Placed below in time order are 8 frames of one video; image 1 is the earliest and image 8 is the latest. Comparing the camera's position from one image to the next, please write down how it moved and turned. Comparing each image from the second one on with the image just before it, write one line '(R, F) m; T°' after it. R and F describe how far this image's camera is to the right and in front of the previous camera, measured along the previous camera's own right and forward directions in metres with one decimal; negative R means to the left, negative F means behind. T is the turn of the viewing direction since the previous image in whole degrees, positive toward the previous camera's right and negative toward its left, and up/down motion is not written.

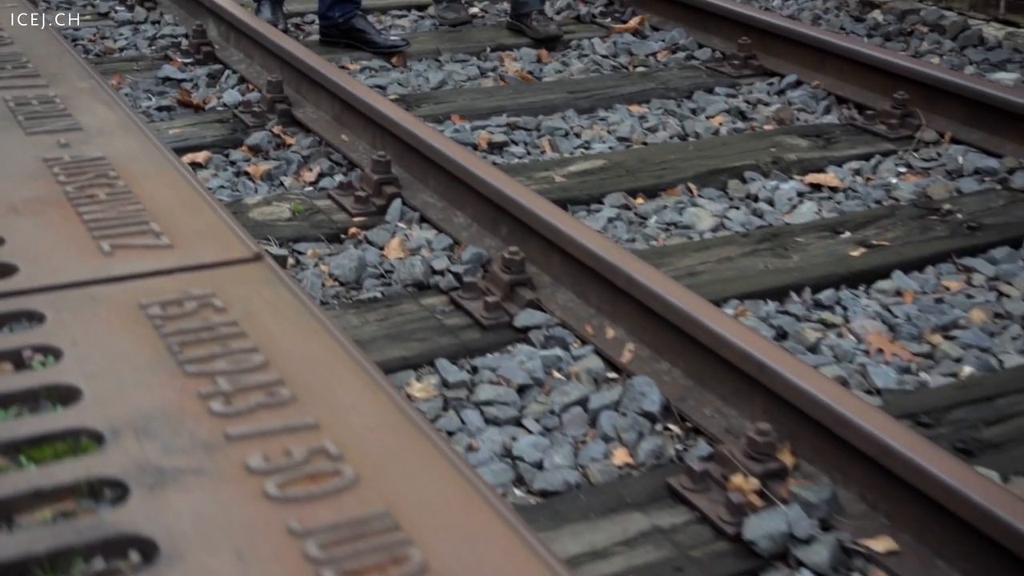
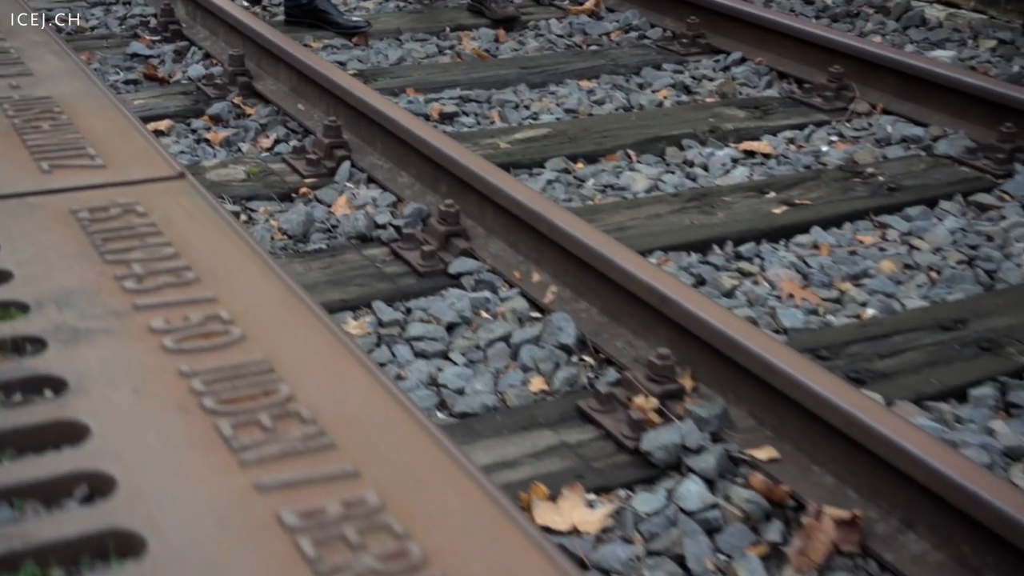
(+0.1, -0.2) m; 0°
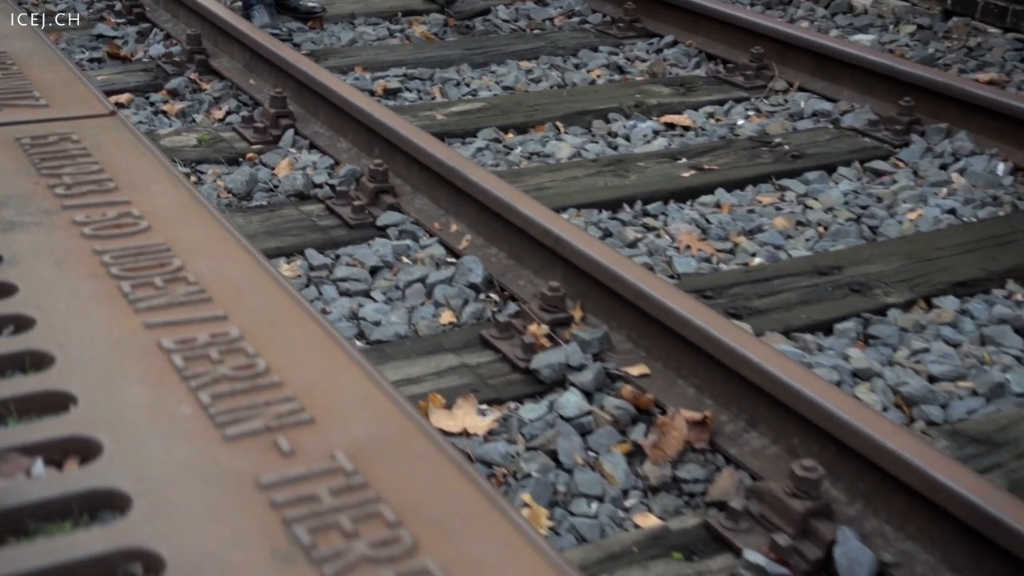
(+0.2, -0.3) m; +1°
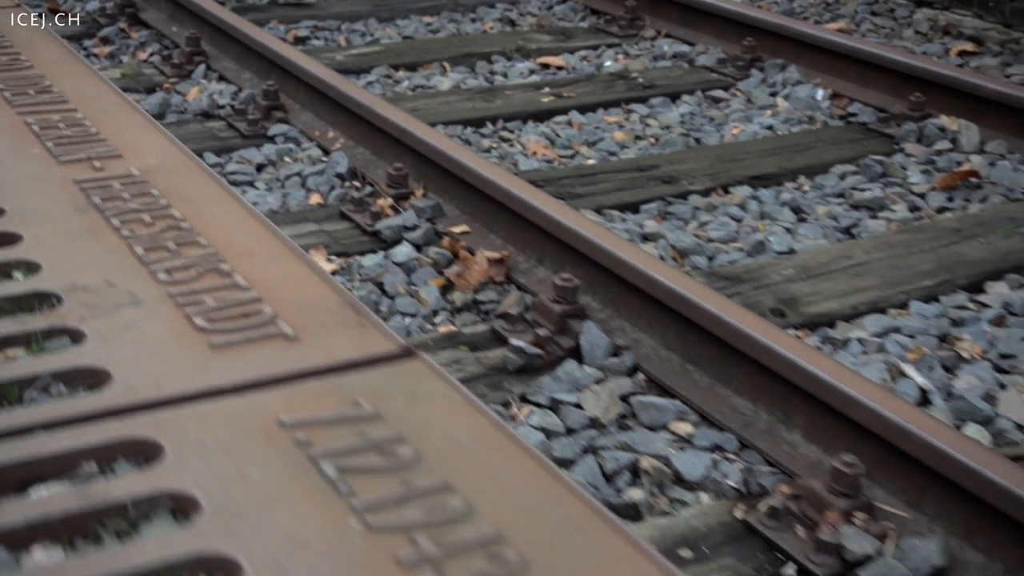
(+0.3, -0.6) m; +1°
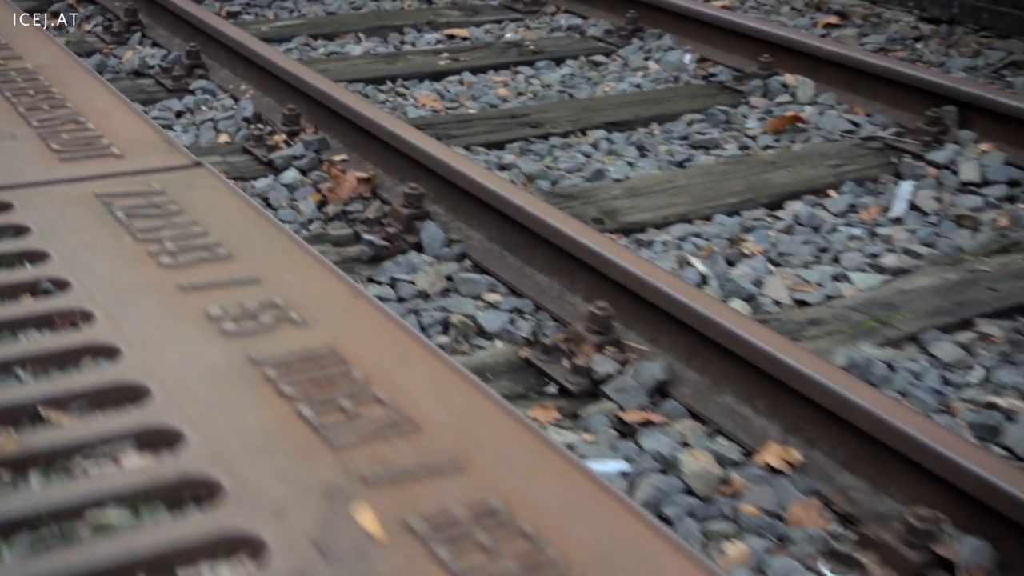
(+0.3, -0.6) m; +1°
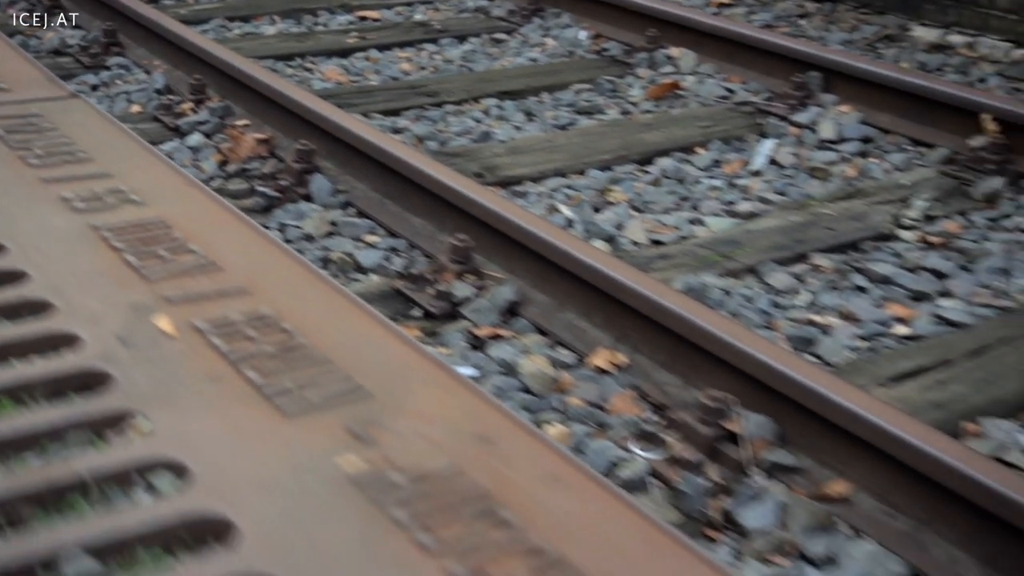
(+0.2, -0.3) m; +2°
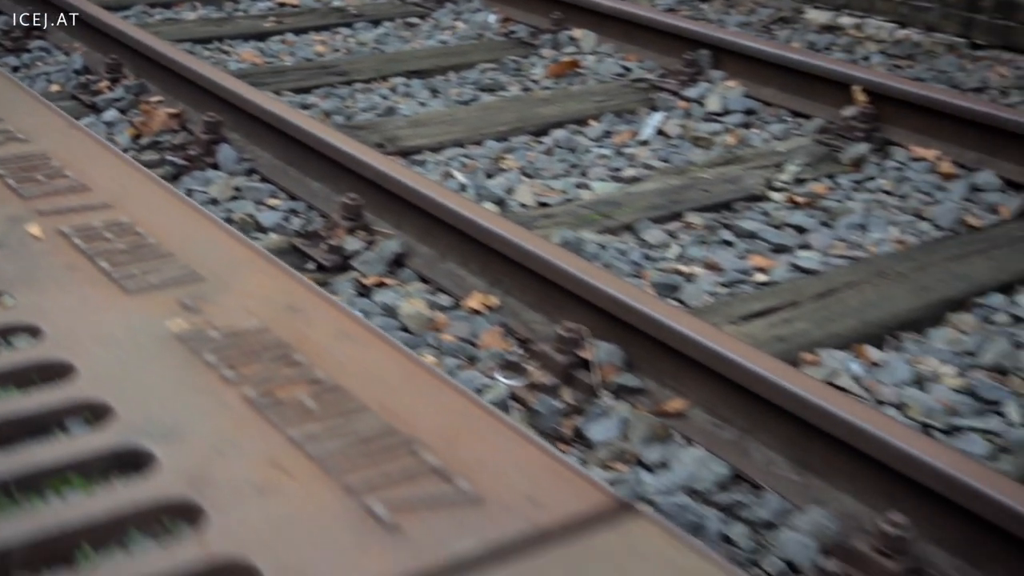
(+0.2, -0.2) m; +2°
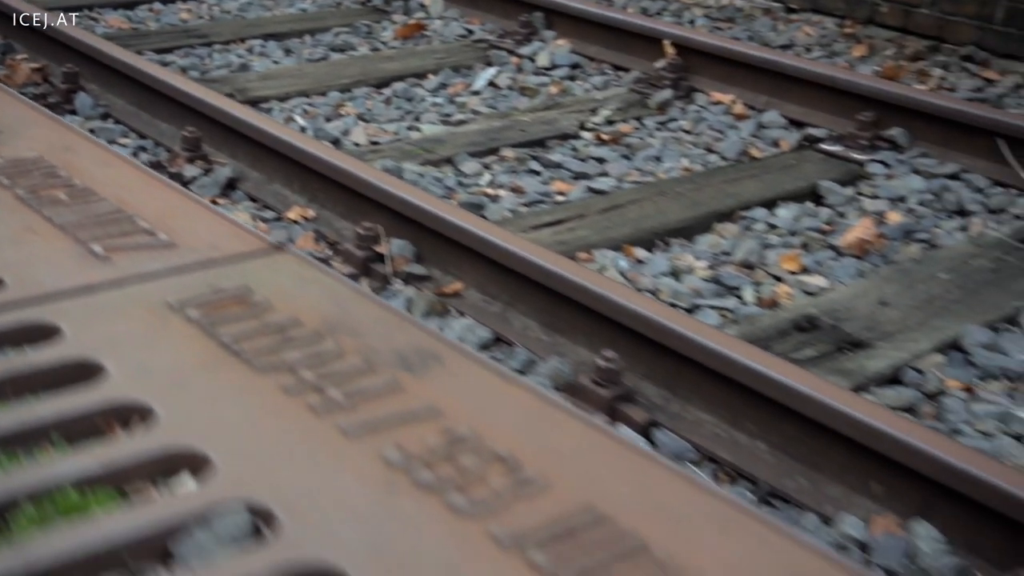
(+0.3, -0.4) m; +4°
